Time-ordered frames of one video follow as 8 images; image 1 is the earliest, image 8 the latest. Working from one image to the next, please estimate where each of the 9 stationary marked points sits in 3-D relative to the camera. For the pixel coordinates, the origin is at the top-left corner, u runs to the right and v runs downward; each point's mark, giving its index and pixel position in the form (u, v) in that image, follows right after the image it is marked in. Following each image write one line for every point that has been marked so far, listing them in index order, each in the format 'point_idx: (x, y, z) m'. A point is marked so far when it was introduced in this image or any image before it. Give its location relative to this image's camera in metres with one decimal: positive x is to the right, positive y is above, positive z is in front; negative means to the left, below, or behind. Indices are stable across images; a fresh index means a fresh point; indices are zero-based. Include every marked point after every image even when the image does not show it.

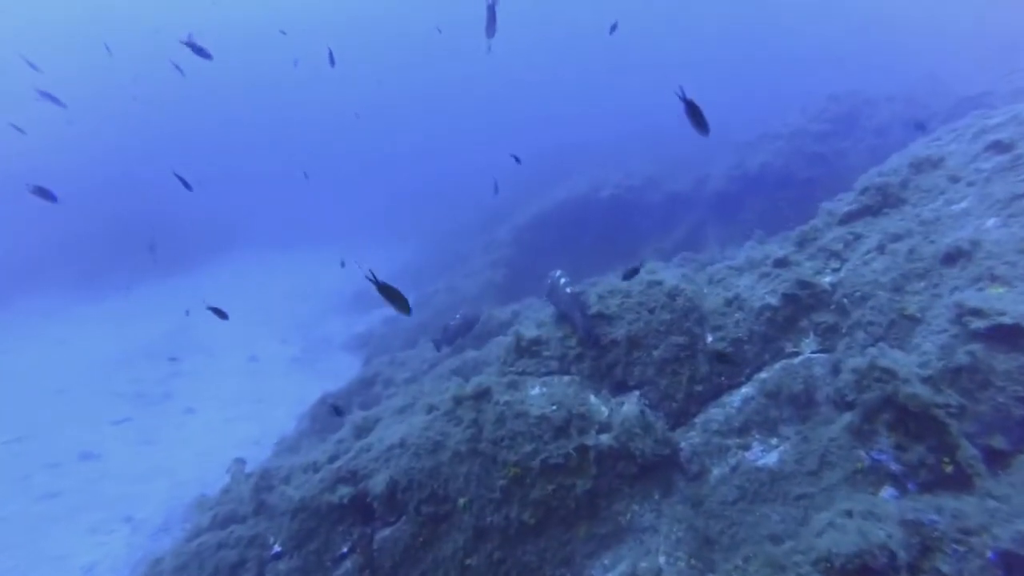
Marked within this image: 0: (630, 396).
0: (+1.2, -1.1, +5.9) m
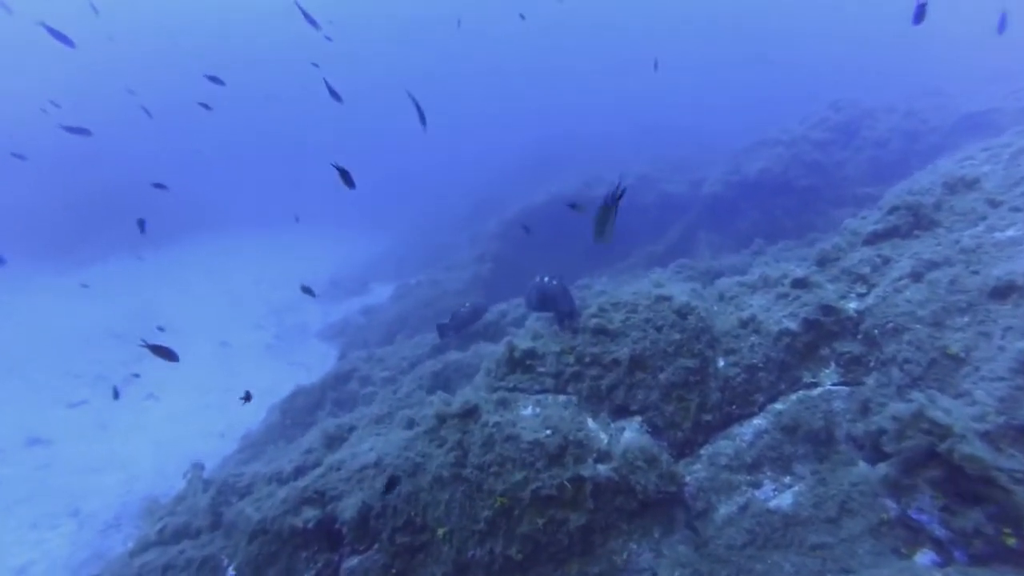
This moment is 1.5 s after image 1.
0: (+1.1, -1.2, +5.3) m
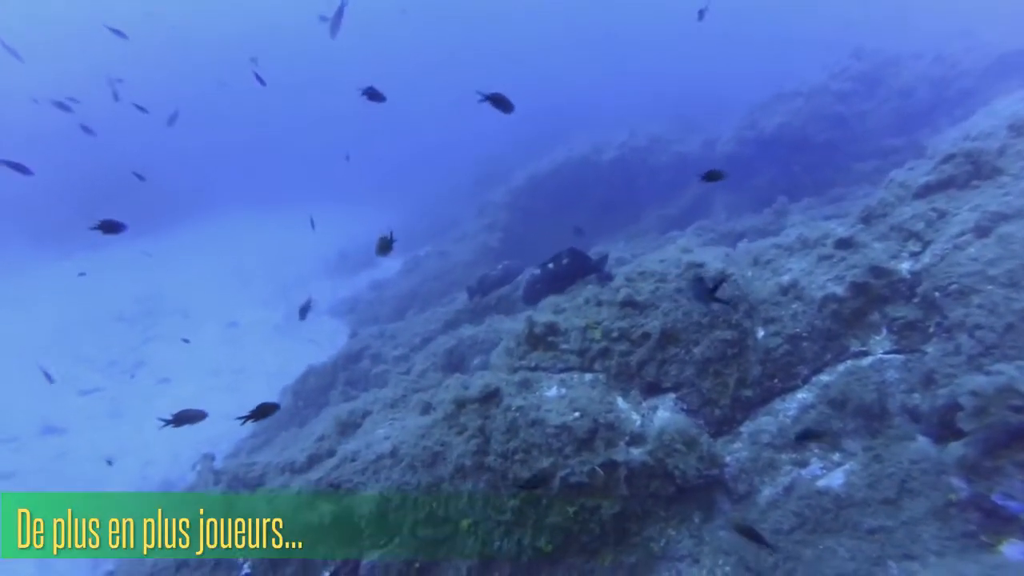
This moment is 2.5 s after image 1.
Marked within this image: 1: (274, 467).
0: (+1.3, -0.9, +5.0) m
1: (-2.6, -2.0, +6.6) m
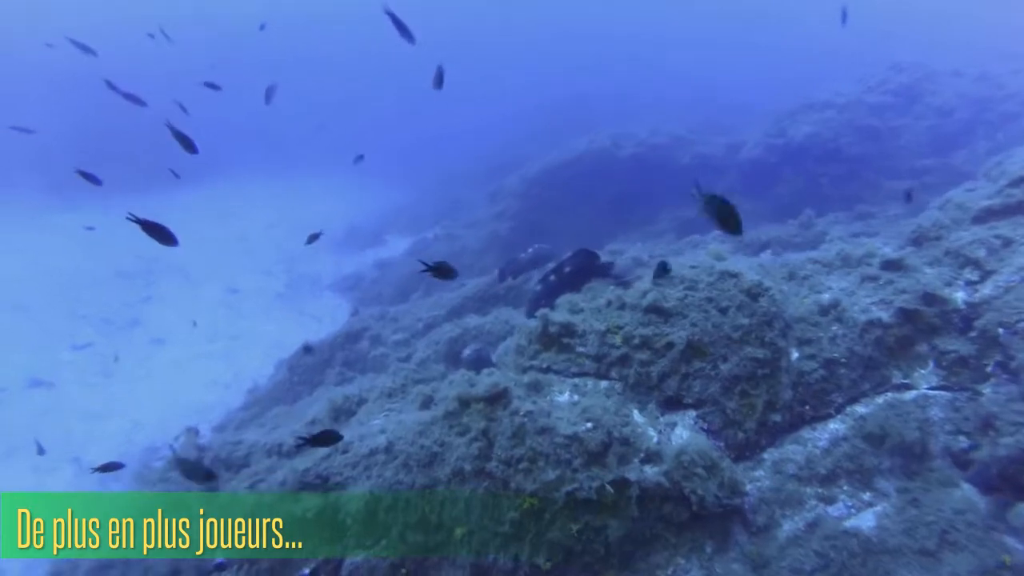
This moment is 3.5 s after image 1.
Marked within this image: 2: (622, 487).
0: (+1.3, -1.0, +4.6) m
1: (-2.6, -1.7, +6.2) m
2: (+0.8, -1.4, +4.2) m
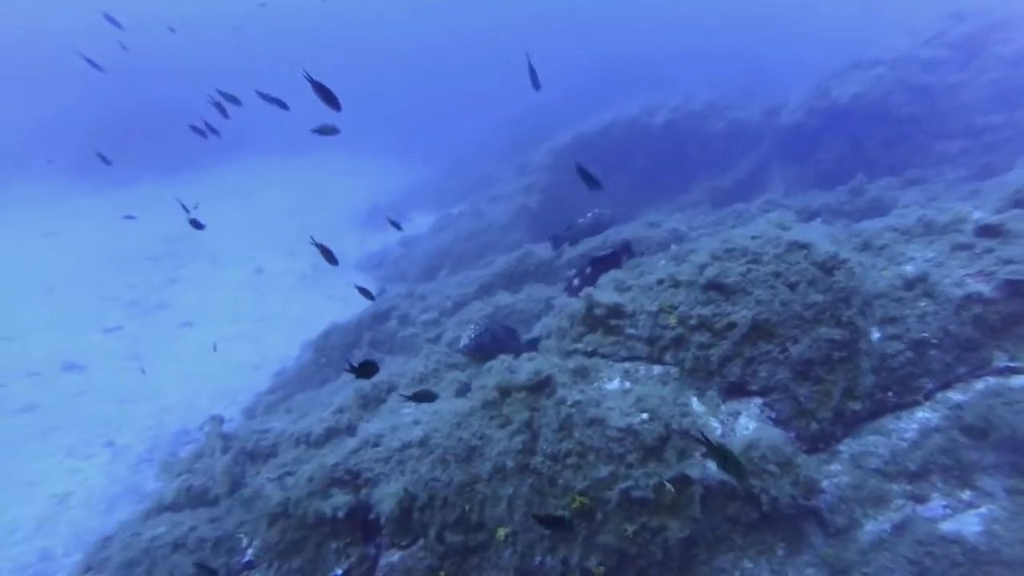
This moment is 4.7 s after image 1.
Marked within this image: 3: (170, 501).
0: (+1.6, -0.8, +4.1) m
1: (-2.2, -1.5, +5.9) m
2: (+1.1, -1.3, +3.8) m
3: (-3.5, -2.2, +6.0) m
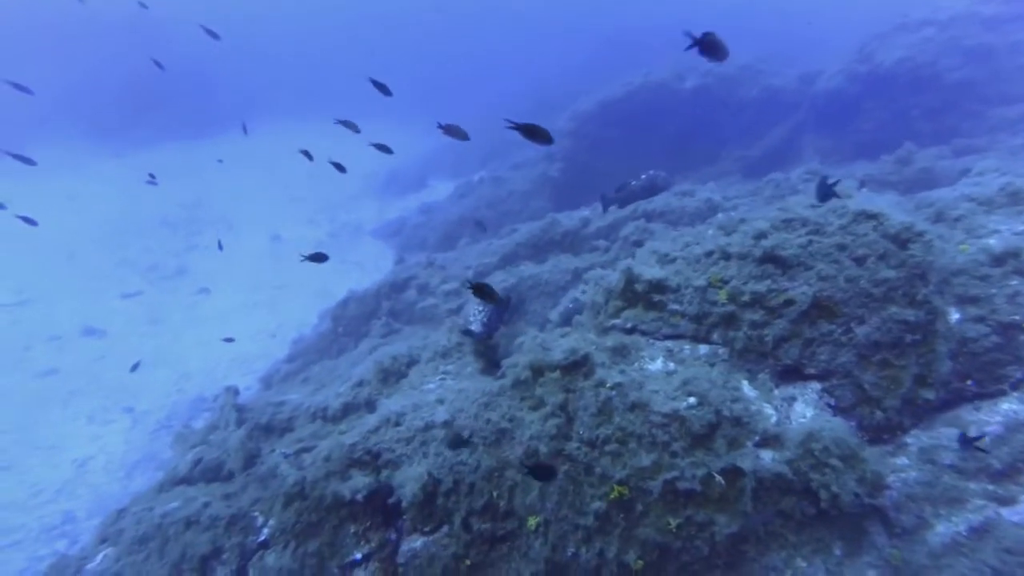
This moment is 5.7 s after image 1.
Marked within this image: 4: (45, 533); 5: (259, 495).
0: (+1.9, -0.6, +3.7) m
1: (-2.0, -1.2, +5.7) m
2: (+1.3, -1.1, +3.5) m
3: (-3.2, -1.8, +5.9) m
4: (-6.4, -3.4, +8.1) m
5: (-1.9, -1.6, +4.5) m
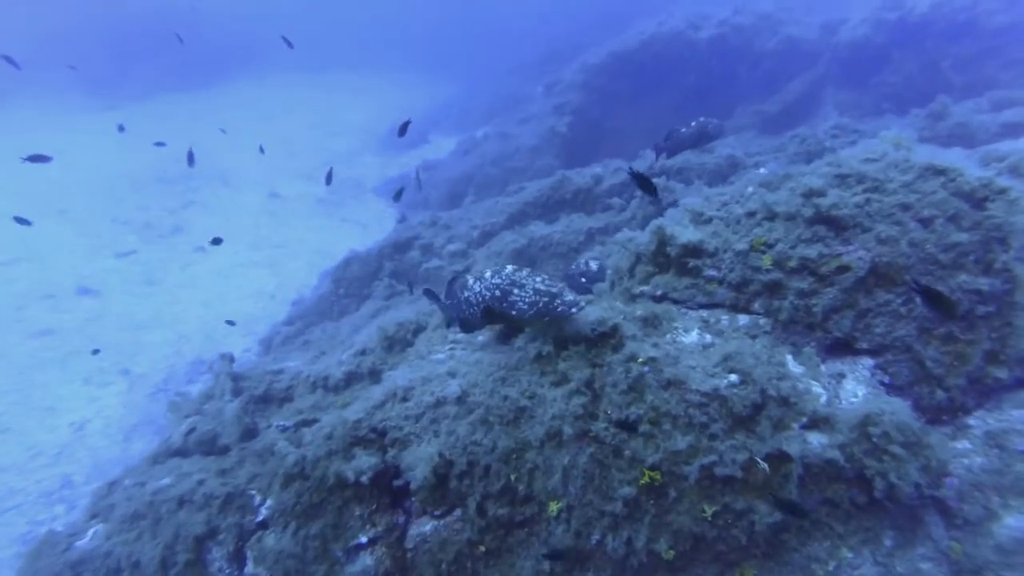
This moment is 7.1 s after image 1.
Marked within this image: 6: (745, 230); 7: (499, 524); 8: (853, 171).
0: (+2.0, -0.4, +3.4) m
1: (-1.9, -0.8, +5.4) m
2: (+1.4, -0.9, +3.1) m
3: (-3.1, -1.5, +5.6) m
4: (-6.3, -2.8, +7.9) m
5: (-1.8, -1.3, +4.2) m
6: (+1.5, +0.4, +3.8) m
7: (-0.1, -1.4, +3.4) m
8: (+2.1, +0.7, +3.8) m
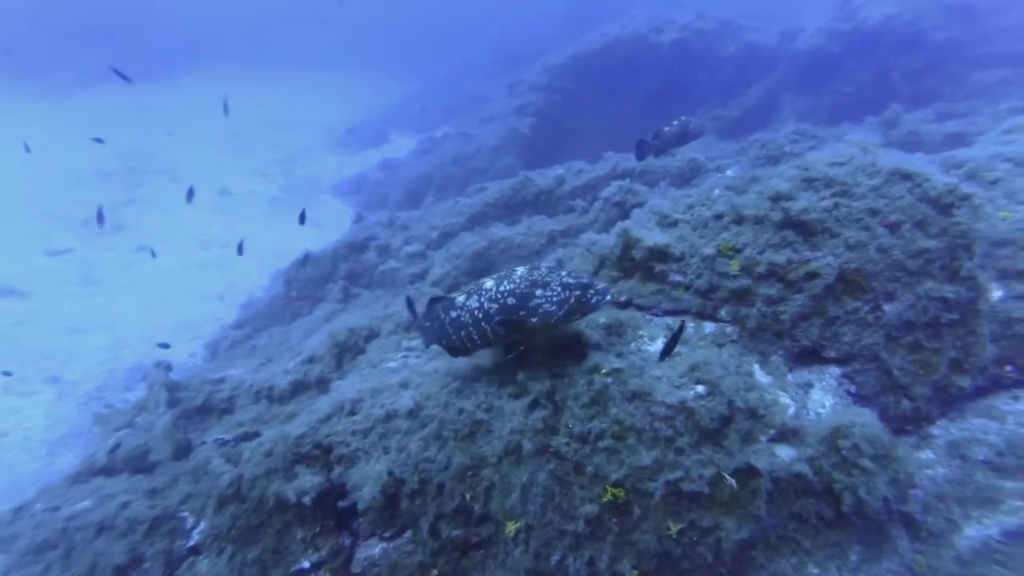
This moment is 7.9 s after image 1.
0: (+1.7, -0.5, +3.3) m
1: (-2.2, -0.8, +5.0) m
2: (+1.2, -1.0, +3.0) m
3: (-3.5, -1.5, +5.1) m
4: (-6.8, -2.8, +7.3) m
5: (-2.1, -1.3, +3.8) m
6: (+1.2, +0.4, +3.7) m
7: (-0.3, -1.4, +3.2) m
8: (+1.9, +0.7, +3.7) m
